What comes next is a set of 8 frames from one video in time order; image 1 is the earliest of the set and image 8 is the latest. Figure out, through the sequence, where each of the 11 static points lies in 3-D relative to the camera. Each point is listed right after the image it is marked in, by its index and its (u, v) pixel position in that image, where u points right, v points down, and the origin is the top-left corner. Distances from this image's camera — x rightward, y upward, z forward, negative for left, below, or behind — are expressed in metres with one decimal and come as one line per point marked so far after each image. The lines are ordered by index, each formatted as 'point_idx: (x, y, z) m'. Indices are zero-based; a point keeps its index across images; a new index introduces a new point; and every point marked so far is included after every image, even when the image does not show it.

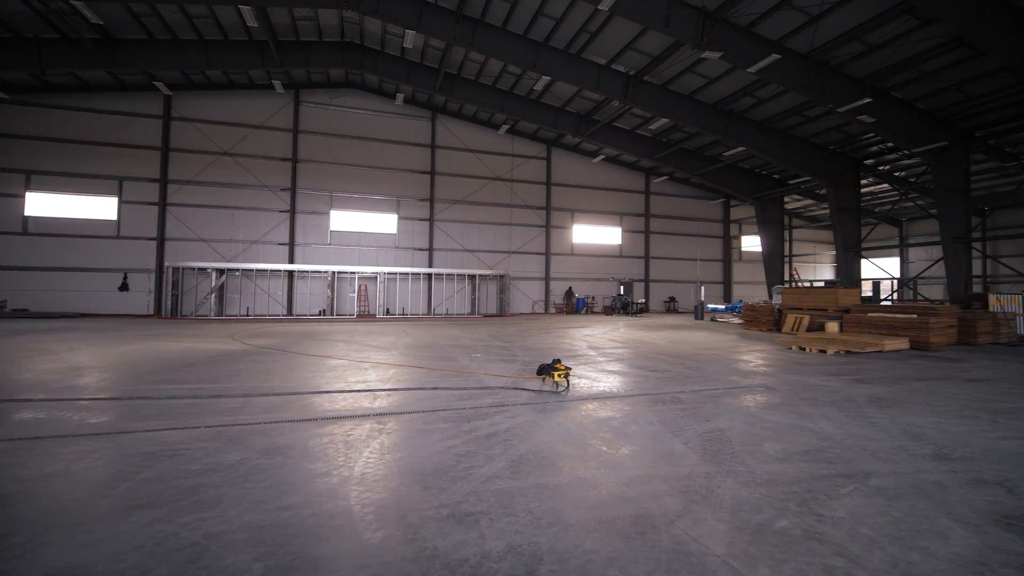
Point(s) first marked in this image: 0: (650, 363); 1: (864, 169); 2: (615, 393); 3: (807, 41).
0: (+2.5, -1.3, +8.5) m
1: (+12.5, +4.1, +16.4) m
2: (+1.3, -1.3, +6.1) m
3: (+6.6, +5.5, +10.7) m
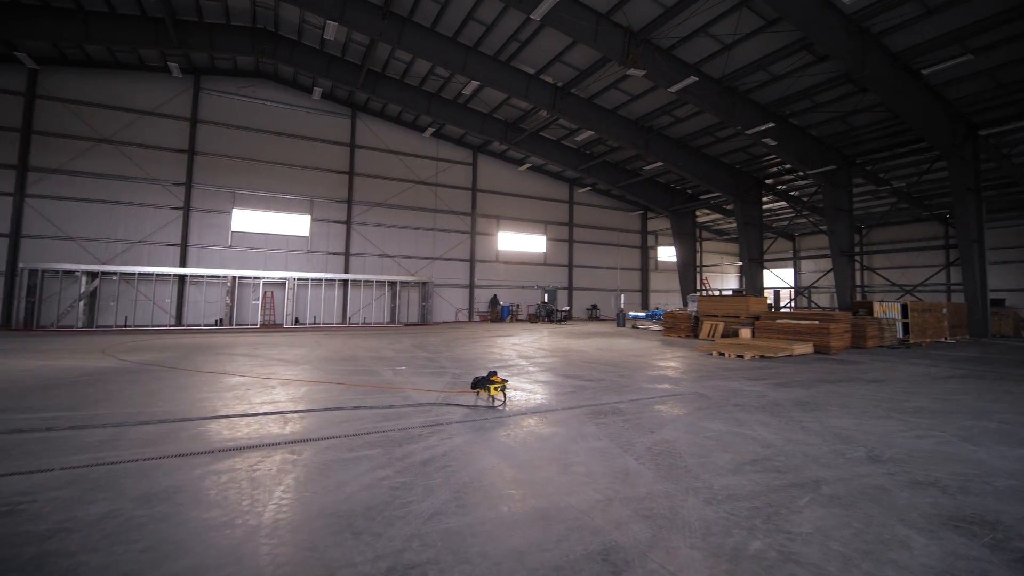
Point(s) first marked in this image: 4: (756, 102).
0: (+1.3, -1.5, +8.4) m
1: (+9.8, +3.8, +18.0) m
2: (+0.5, -1.4, +5.8) m
3: (+5.0, +5.3, +11.4) m
4: (+6.7, +5.0, +12.8) m
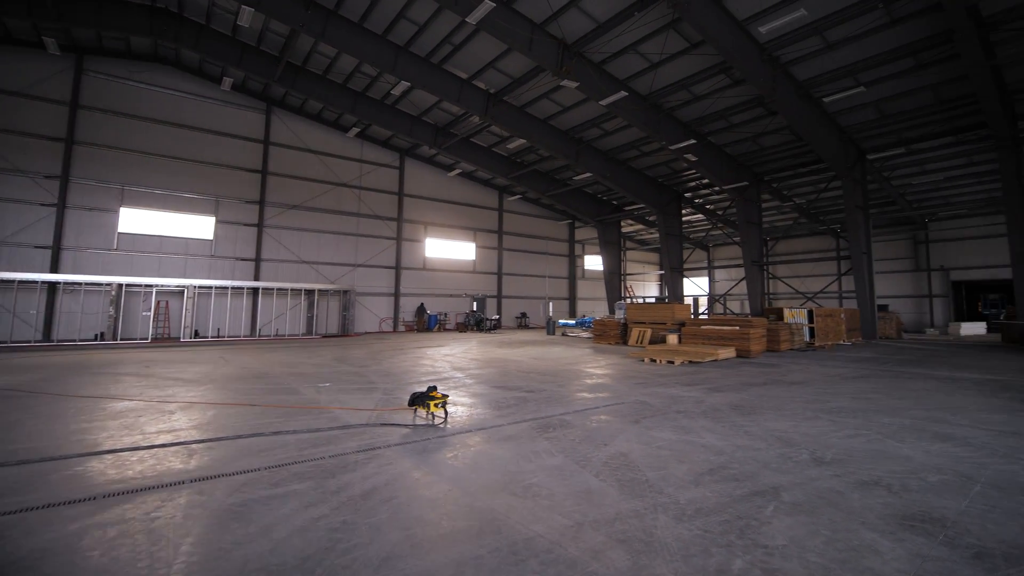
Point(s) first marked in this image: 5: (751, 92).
0: (+0.2, -1.6, +8.2) m
1: (+7.1, +3.5, +19.1) m
2: (-0.1, -1.5, +5.5) m
3: (+3.4, +5.1, +11.9) m
4: (+4.8, +4.8, +13.5) m
5: (+6.0, +4.9, +11.8) m
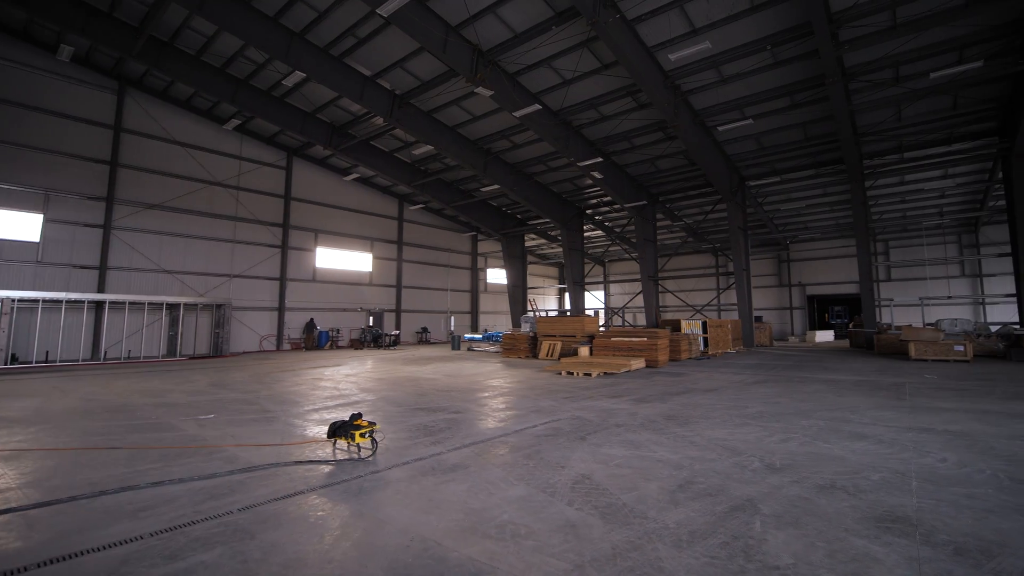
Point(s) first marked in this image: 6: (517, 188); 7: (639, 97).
0: (-1.1, -1.8, +7.6) m
1: (+3.1, +2.9, +20.0) m
2: (-0.8, -1.6, +5.0) m
3: (+1.2, +4.8, +12.2) m
4: (+2.2, +4.4, +14.1) m
5: (+3.7, +4.5, +12.7) m
6: (+0.2, +3.6, +17.1) m
7: (+3.3, +4.9, +12.3) m
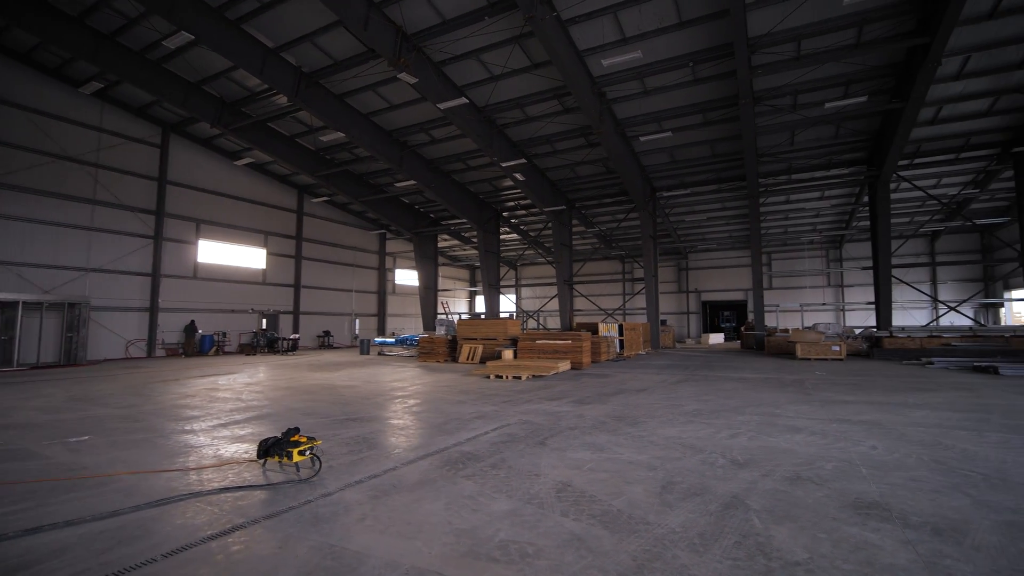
0: (-2.0, -1.8, +7.0) m
1: (-0.5, +2.8, +20.0) m
2: (-1.1, -1.6, +4.5) m
3: (-0.7, +4.7, +12.0) m
4: (-0.1, +4.3, +14.0) m
5: (+1.7, +4.4, +13.0) m
6: (-2.7, +3.5, +16.6) m
7: (+1.4, +4.8, +12.6) m
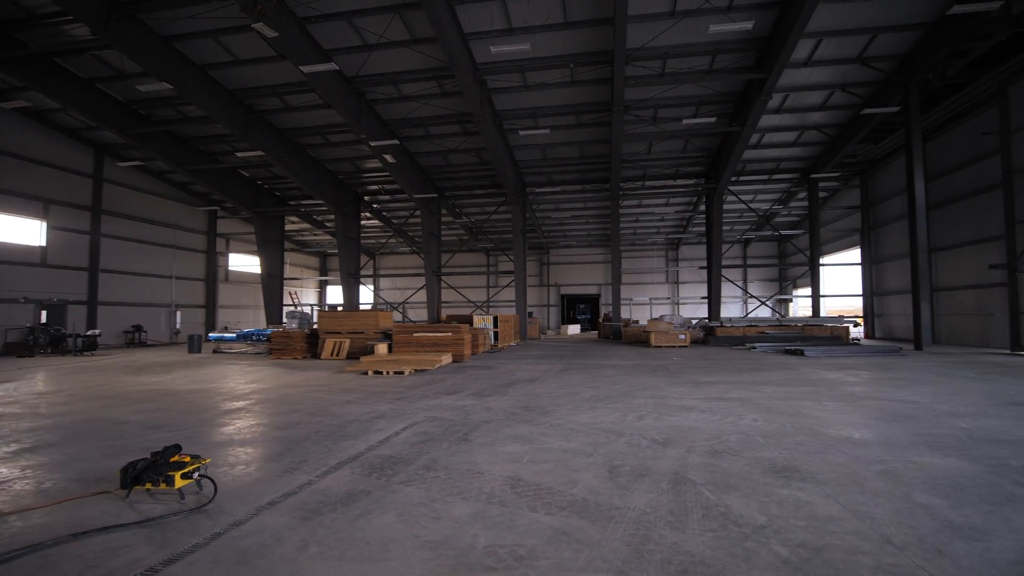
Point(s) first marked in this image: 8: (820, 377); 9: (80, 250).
0: (-3.3, -1.6, +5.9) m
1: (-5.9, +3.2, +18.7) m
2: (-1.7, -1.4, +3.8) m
3: (-3.5, +5.0, +11.0) m
4: (-3.6, +4.6, +13.1) m
5: (-1.6, +4.7, +12.8) m
6: (-6.9, +3.9, +14.7) m
7: (-1.7, +5.1, +12.2) m
8: (+4.6, -1.3, +7.2) m
9: (-15.5, +1.3, +16.9) m
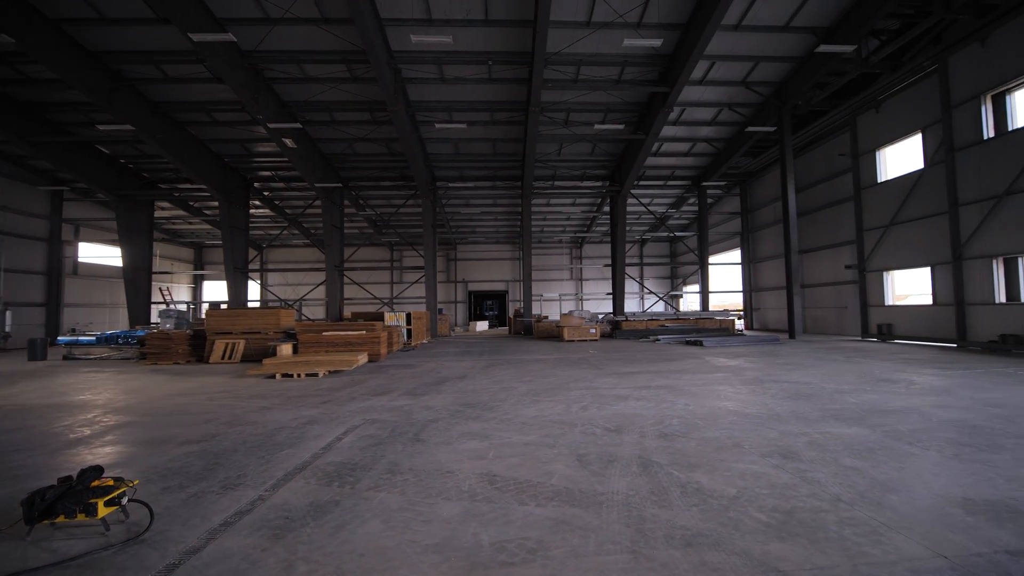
0: (-3.9, -1.5, +5.0) m
1: (-9.2, +3.3, +17.0) m
2: (-1.9, -1.4, +3.3) m
3: (-5.2, +5.0, +10.0) m
4: (-5.7, +4.7, +12.0) m
5: (-3.7, +4.8, +12.1) m
6: (-9.3, +4.0, +12.9) m
7: (-3.7, +5.2, +11.5) m
8: (+3.5, -1.3, +8.1) m
9: (-18.2, +1.4, +13.2) m
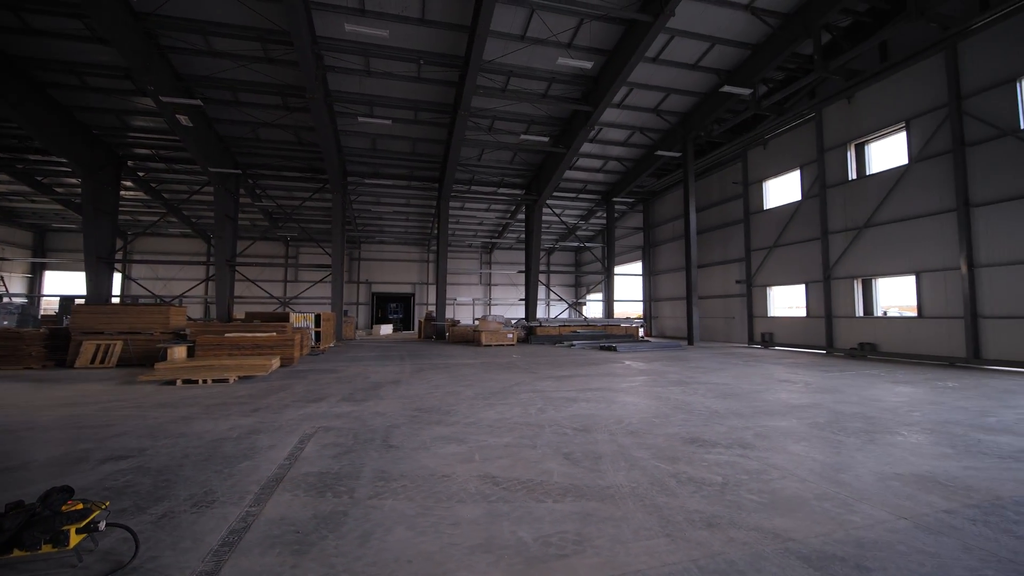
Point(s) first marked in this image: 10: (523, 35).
0: (-4.2, -1.4, +4.2) m
1: (-11.8, +3.5, +14.7) m
2: (-1.8, -1.3, +2.9) m
3: (-6.3, +5.2, +8.8) m
4: (-7.3, +4.8, +10.6) m
5: (-5.3, +4.8, +11.2) m
6: (-11.0, +4.2, +10.7) m
7: (-5.2, +5.2, +10.6) m
8: (+2.4, -1.4, +8.8) m
9: (-19.8, +2.0, +8.9) m
10: (+0.3, +5.5, +10.6) m
